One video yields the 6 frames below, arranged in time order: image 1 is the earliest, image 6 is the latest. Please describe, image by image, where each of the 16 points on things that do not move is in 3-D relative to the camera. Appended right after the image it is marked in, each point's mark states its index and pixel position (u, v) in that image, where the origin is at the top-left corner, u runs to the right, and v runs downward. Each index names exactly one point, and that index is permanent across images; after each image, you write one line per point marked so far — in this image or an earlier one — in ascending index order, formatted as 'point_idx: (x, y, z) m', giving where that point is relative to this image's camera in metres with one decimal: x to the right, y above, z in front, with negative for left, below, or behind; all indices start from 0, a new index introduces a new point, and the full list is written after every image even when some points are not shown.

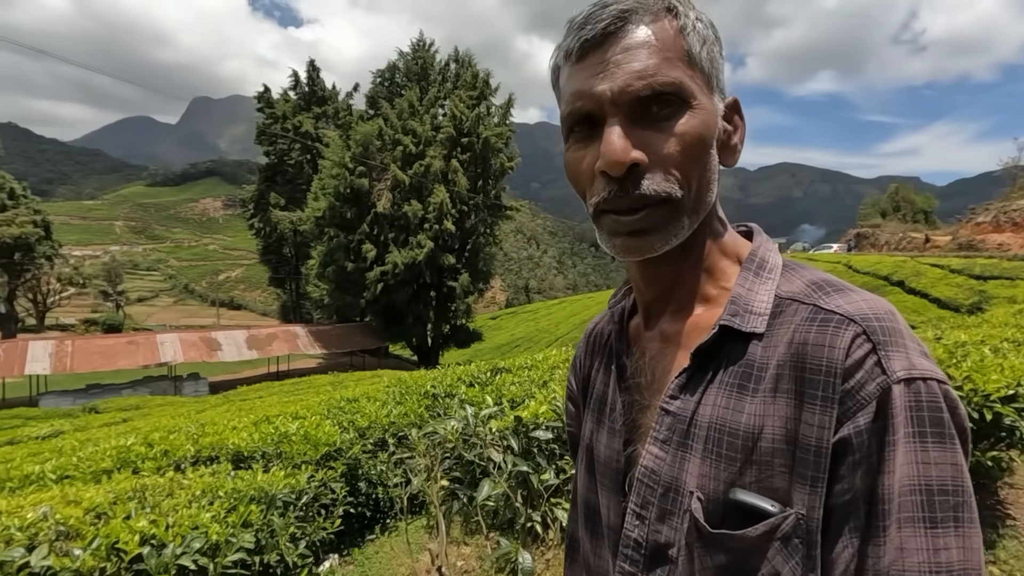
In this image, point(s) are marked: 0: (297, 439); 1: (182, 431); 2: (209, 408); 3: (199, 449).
0: (-1.6, -1.1, +4.5) m
1: (-3.6, -1.6, +6.7) m
2: (-8.3, -3.2, +16.5) m
3: (-2.2, -1.2, +4.6) m
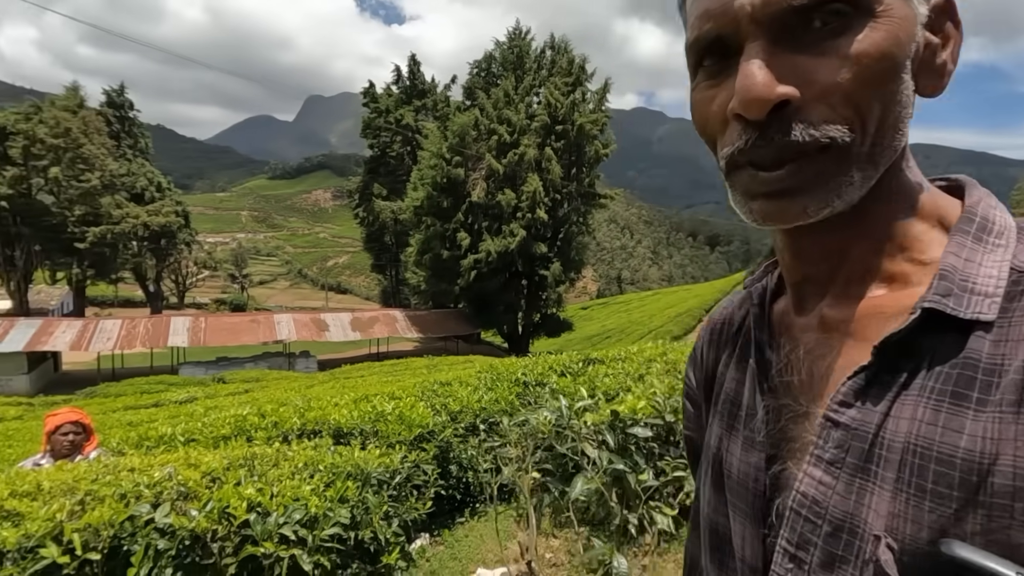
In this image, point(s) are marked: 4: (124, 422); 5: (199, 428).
0: (-0.9, -1.0, +4.6) m
1: (-2.6, -1.4, +7.1) m
2: (-5.7, -2.8, +17.5) m
3: (-1.5, -1.1, +4.8) m
4: (-8.5, -2.9, +13.2) m
5: (-2.6, -1.2, +5.1) m
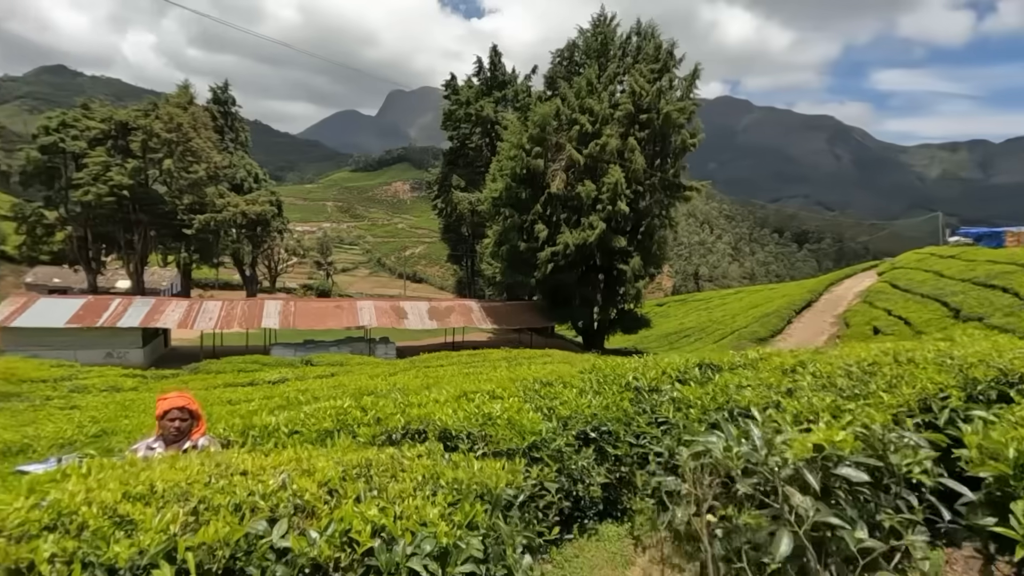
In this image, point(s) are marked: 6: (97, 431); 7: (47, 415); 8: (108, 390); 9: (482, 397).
0: (-0.1, -1.0, +4.3) m
1: (-1.5, -1.3, +7.0) m
2: (-3.3, -2.4, +17.7) m
3: (-0.7, -1.0, +4.5) m
4: (-6.6, -2.6, +13.8) m
5: (-1.7, -1.1, +5.0) m
6: (-7.2, -2.5, +10.7) m
7: (-10.5, -2.8, +14.0) m
8: (-11.7, -2.9, +17.8) m
9: (-0.2, -1.0, +5.3) m
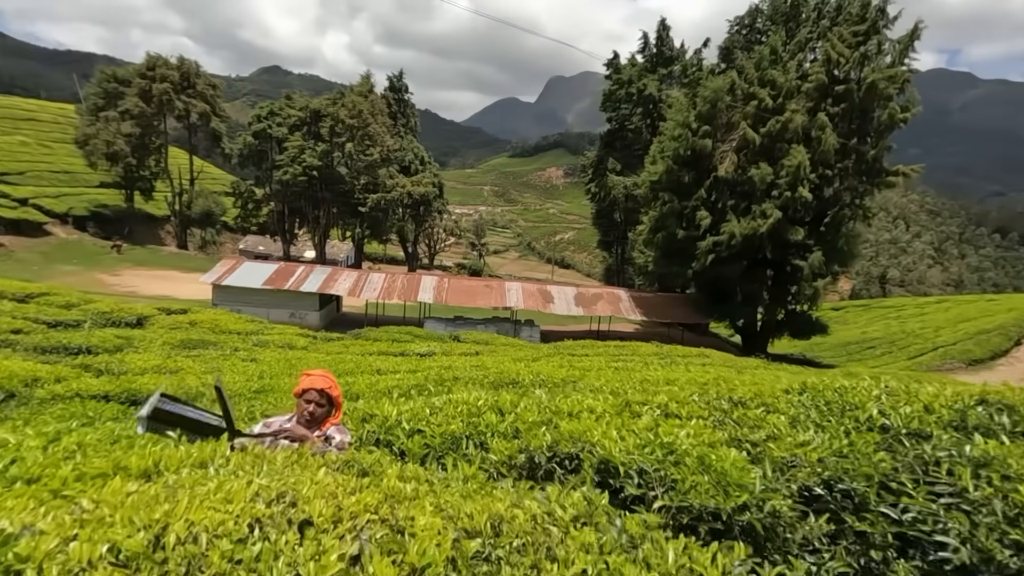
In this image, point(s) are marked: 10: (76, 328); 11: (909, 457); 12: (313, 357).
0: (+0.9, -0.9, +3.0) m
1: (+0.2, -1.1, +6.0) m
2: (+0.9, -1.9, +16.8) m
3: (+0.4, -0.8, +3.4) m
4: (-3.3, -1.9, +13.9) m
5: (-0.6, -0.9, +4.1) m
6: (-4.6, -1.8, +11.0) m
7: (-7.0, -1.9, +14.9) m
8: (-7.3, -1.8, +18.9) m
9: (+1.0, -0.8, +4.0) m
10: (-12.9, -1.2, +17.9) m
11: (+2.0, -0.9, +3.1) m
12: (-5.7, -1.9, +16.9) m
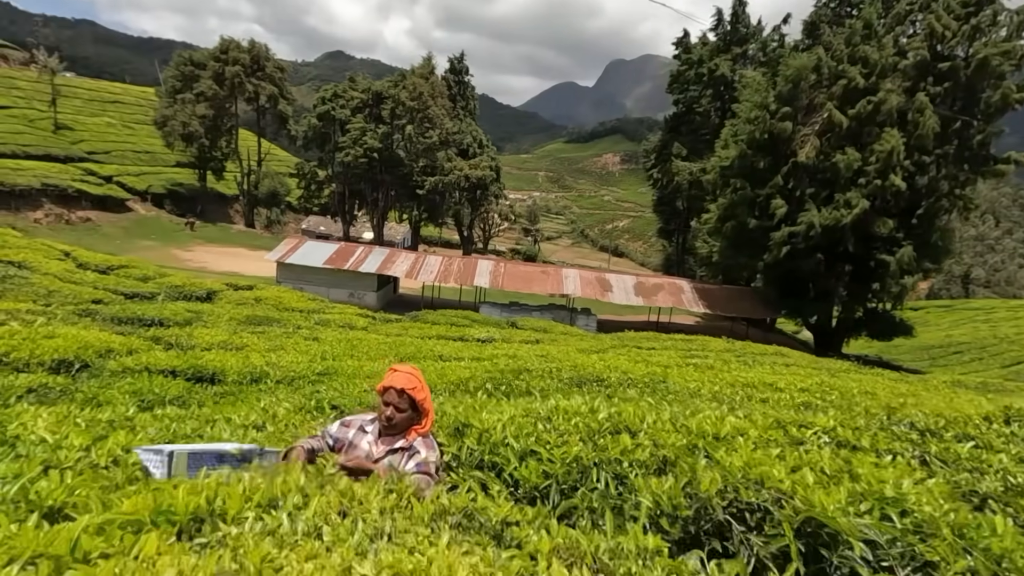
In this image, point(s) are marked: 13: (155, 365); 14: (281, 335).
0: (+1.5, -0.8, +2.1) m
1: (+1.0, -0.9, +5.1) m
2: (+2.6, -1.6, +15.9) m
3: (+1.0, -0.8, +2.5) m
4: (-1.8, -1.5, +13.3) m
5: (+0.1, -0.8, +3.3) m
6: (-3.3, -1.4, +10.5) m
7: (-5.4, -1.3, +14.7) m
8: (-5.3, -1.2, +18.7) m
9: (+1.7, -0.8, +3.1) m
10: (-11.0, -0.4, +18.1) m
11: (+2.6, -0.9, +2.1) m
12: (-3.9, -1.4, +16.6) m
13: (-6.0, -1.3, +10.0) m
14: (-6.1, -1.2, +15.7) m
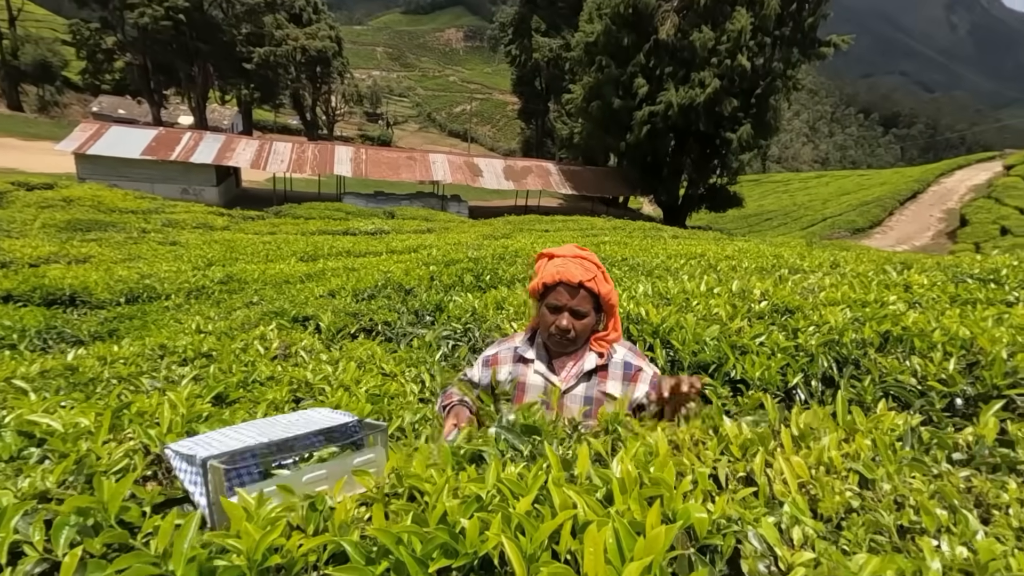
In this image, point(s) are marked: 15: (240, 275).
0: (+2.5, -0.3, +1.8) m
1: (+1.3, +0.1, +4.6) m
2: (+0.2, +1.4, +15.4) m
3: (+1.9, -0.3, +2.1) m
4: (-3.4, +0.7, +11.9) m
5: (+0.9, -0.2, +2.7) m
6: (-4.2, +0.2, +8.8) m
7: (-7.3, +0.8, +12.3) m
8: (-8.2, +1.6, +16.1) m
9: (+2.4, -0.1, +2.9) m
10: (-13.6, +1.9, +14.0) m
11: (+3.6, -0.3, +2.1) m
12: (-6.3, +1.2, +14.4) m
13: (-6.7, 0.0, +7.7) m
14: (-8.2, +1.0, +13.0) m
15: (-4.0, +0.2, +8.8) m
